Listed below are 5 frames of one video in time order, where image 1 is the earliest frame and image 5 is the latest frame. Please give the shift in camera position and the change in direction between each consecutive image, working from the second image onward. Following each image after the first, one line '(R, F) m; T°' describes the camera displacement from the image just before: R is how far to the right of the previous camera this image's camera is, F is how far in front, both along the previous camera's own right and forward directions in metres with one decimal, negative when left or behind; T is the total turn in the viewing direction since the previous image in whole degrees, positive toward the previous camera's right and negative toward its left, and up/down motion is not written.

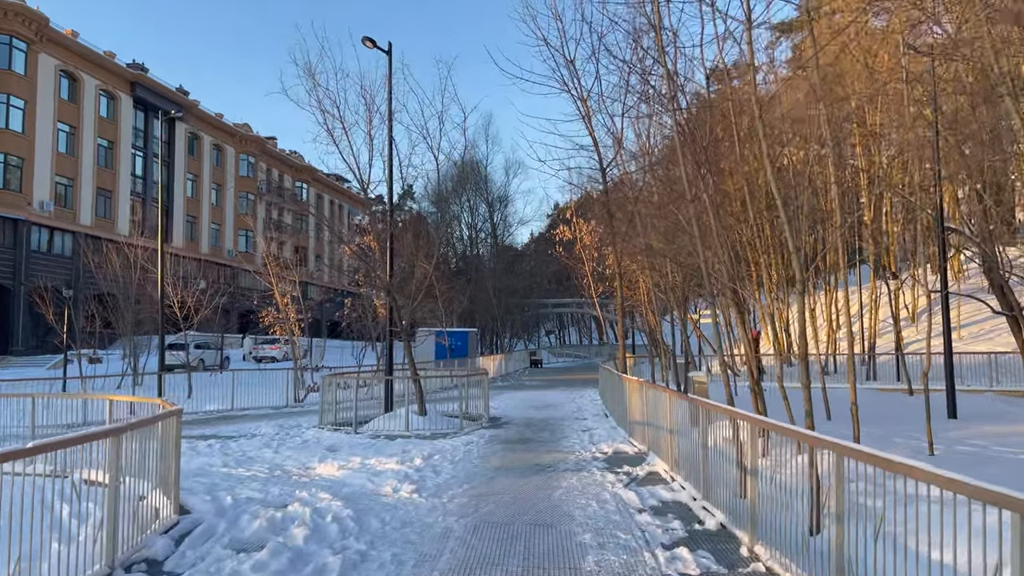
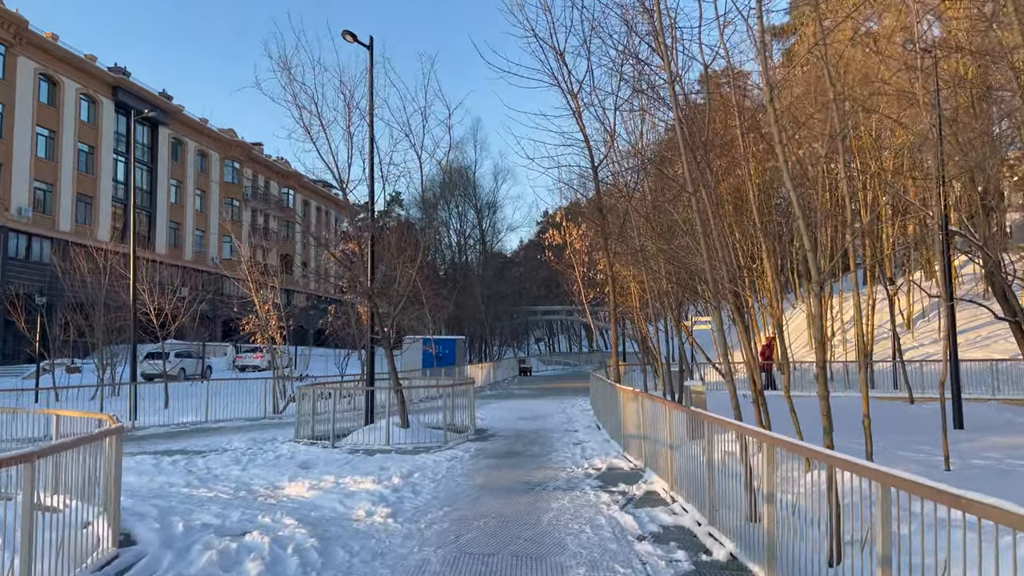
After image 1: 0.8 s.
(0.0, +0.6) m; +1°
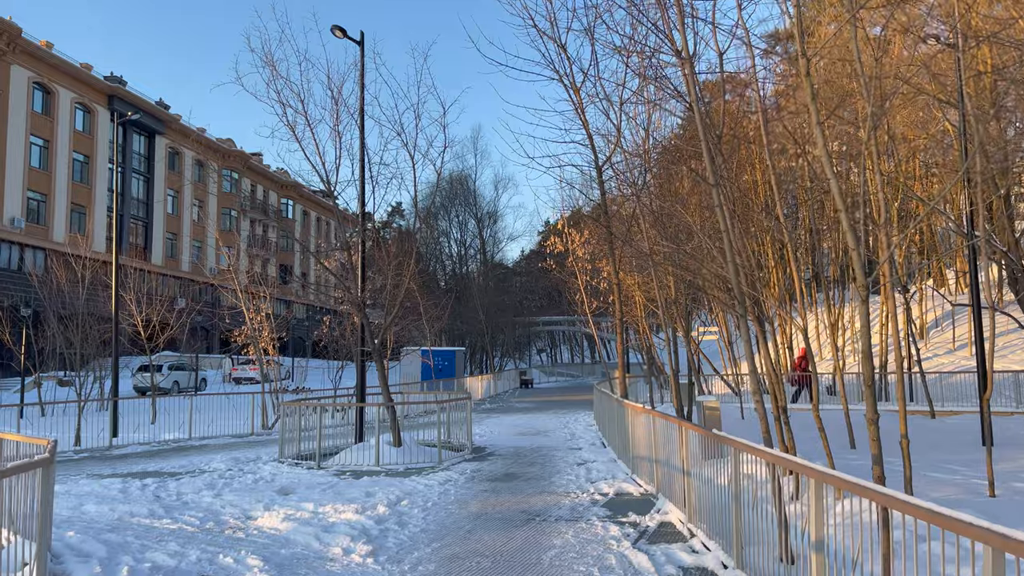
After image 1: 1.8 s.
(0.0, +0.8) m; 0°
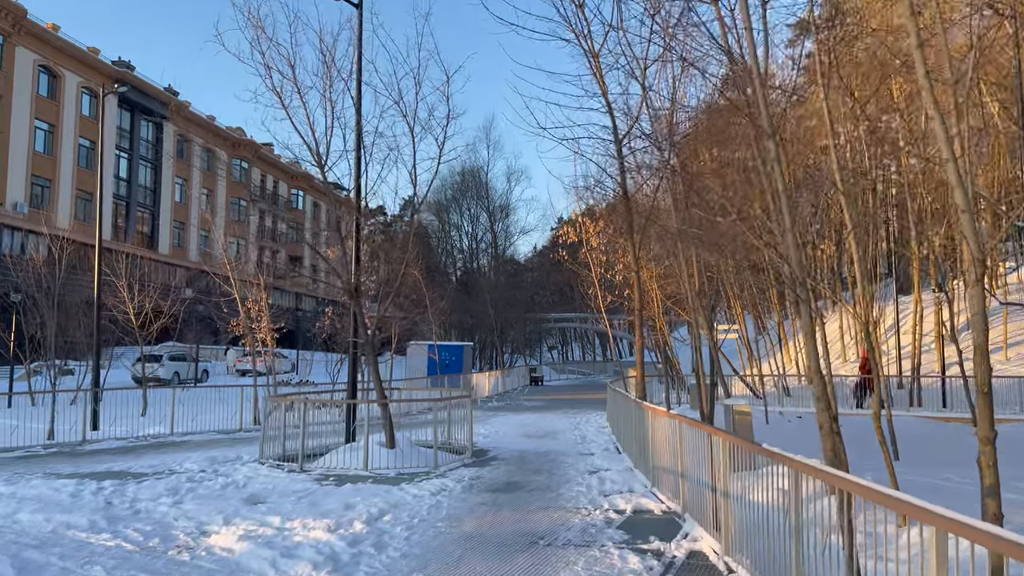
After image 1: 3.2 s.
(+0.1, +1.1) m; -1°
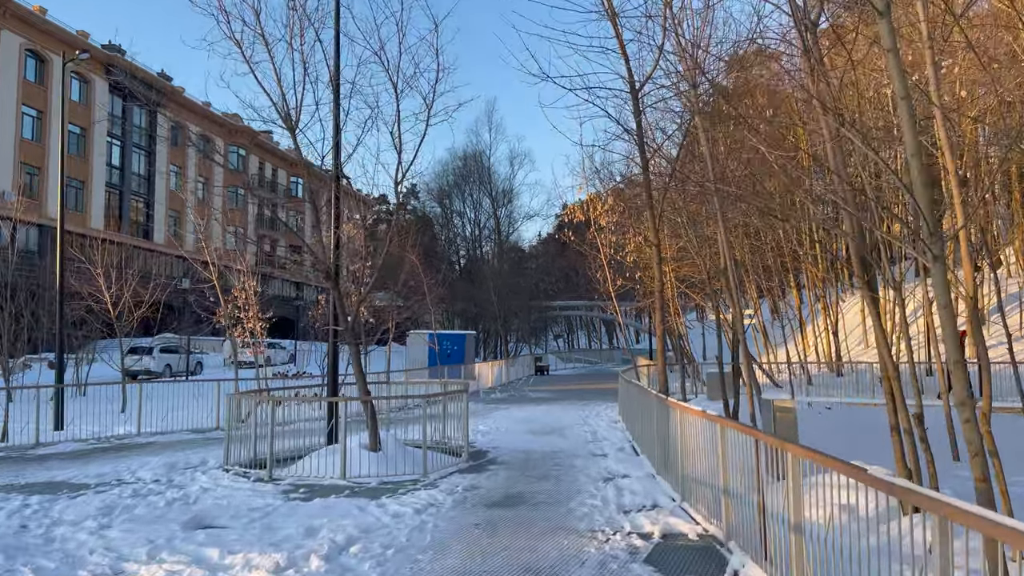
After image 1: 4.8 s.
(+0.1, +1.4) m; 0°
